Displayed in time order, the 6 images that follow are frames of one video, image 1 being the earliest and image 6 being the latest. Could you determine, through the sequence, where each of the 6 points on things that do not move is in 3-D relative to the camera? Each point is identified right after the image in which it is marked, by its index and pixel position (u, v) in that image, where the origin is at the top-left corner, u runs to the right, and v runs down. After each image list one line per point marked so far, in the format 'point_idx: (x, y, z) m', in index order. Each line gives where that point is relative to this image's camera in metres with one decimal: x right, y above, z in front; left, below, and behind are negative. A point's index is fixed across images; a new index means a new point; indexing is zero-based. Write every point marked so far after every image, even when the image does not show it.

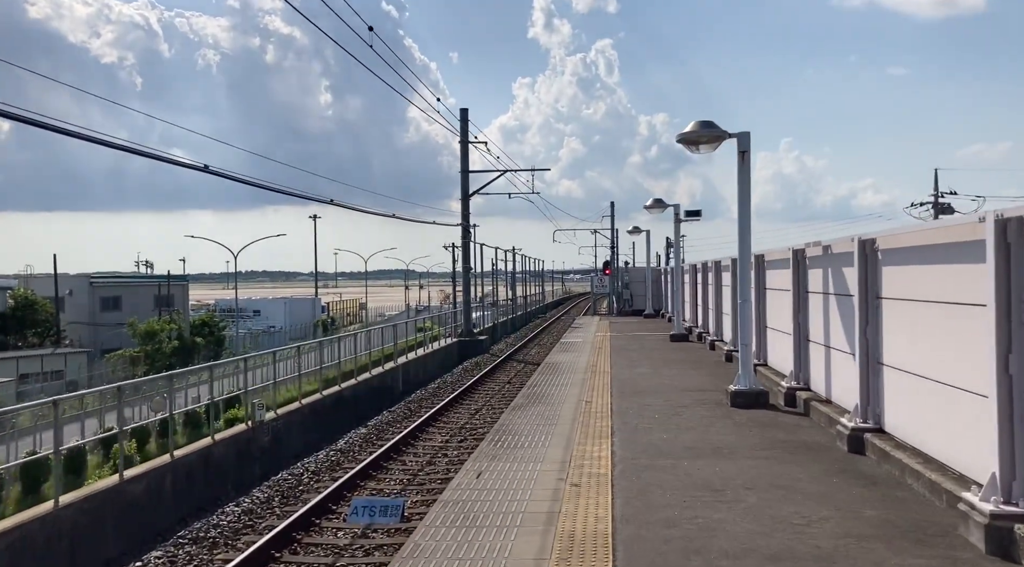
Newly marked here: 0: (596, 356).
0: (+1.9, -1.6, +17.6) m
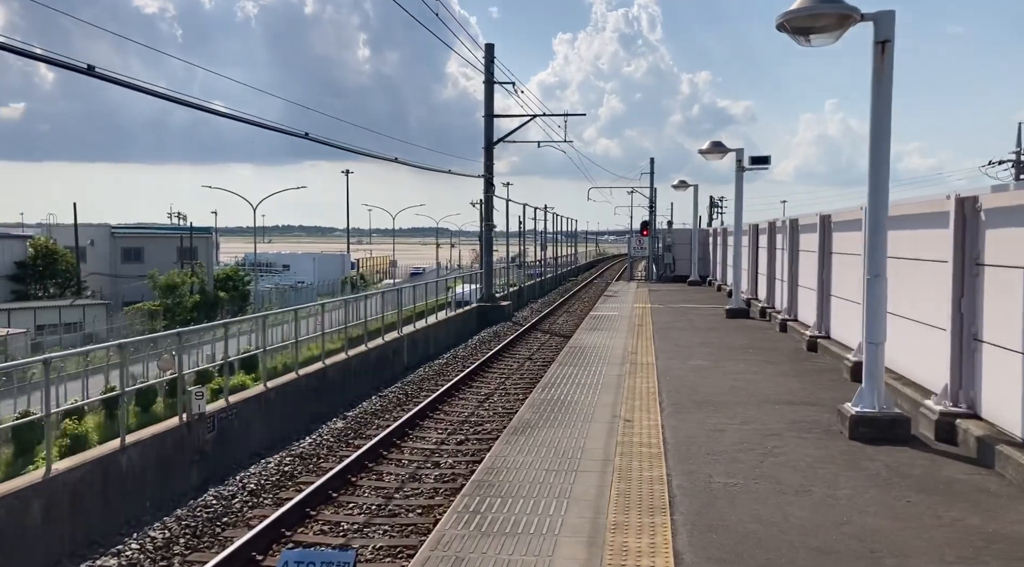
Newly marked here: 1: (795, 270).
0: (+2.2, -0.9, +14.2) m
1: (+5.2, +0.2, +14.8) m
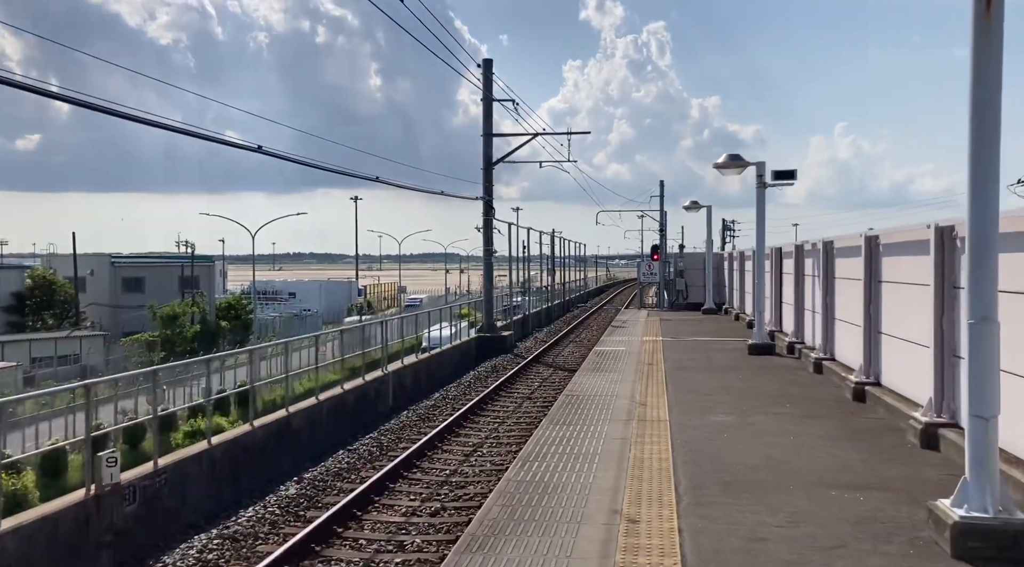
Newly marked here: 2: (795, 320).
0: (+2.0, -1.5, +12.1) m
1: (+5.1, -0.3, +12.8) m
2: (+5.5, -0.7, +15.8) m
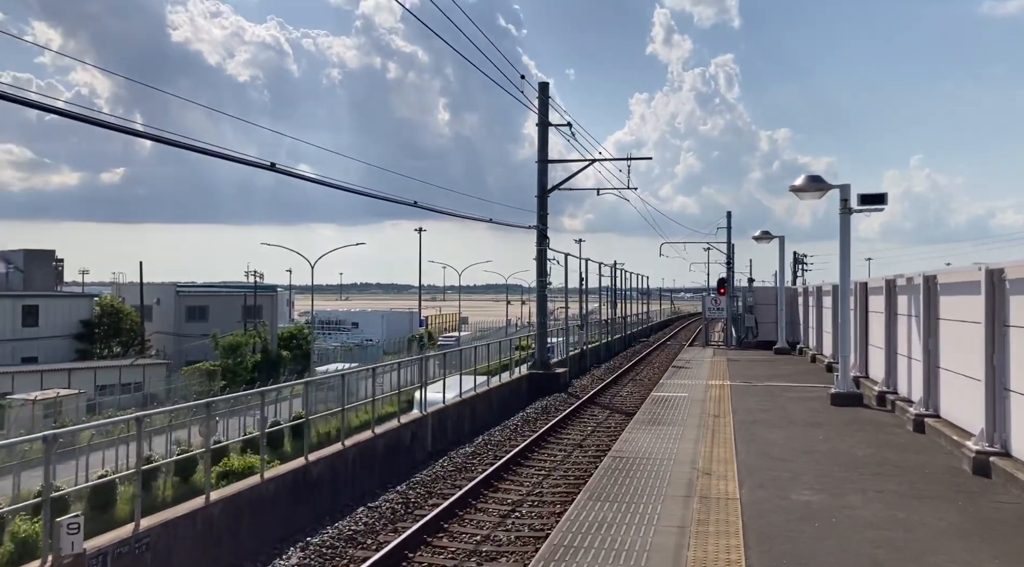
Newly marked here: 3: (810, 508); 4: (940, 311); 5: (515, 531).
0: (+2.6, -2.0, +10.3) m
1: (+5.6, -0.8, +10.8) m
2: (+6.4, -1.4, +13.7) m
3: (+2.5, -1.9, +6.8) m
4: (+5.6, -0.3, +10.5) m
5: (0.0, -3.3, +10.7) m
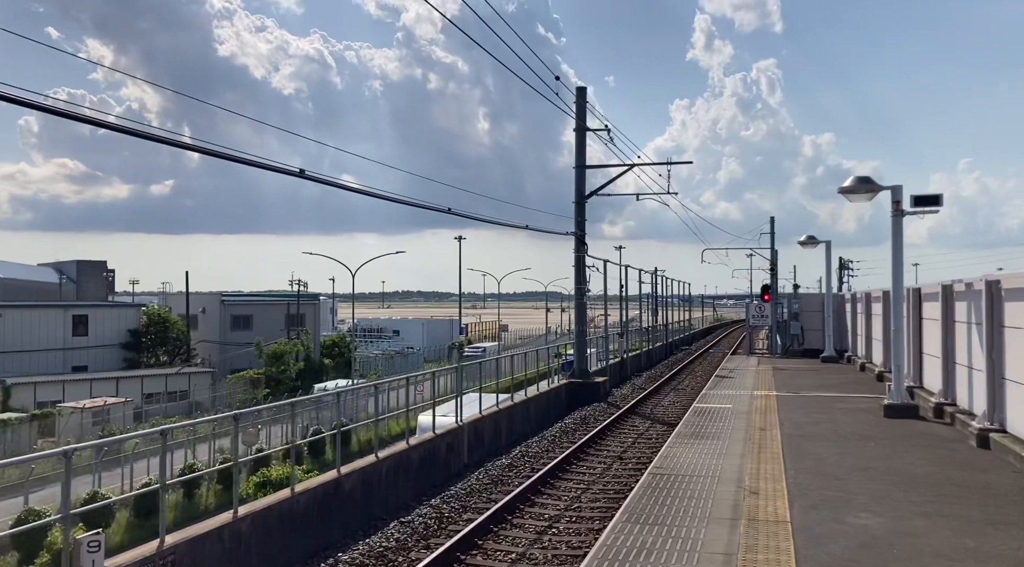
0: (+3.0, -2.0, +9.8) m
1: (+6.1, -0.9, +10.2) m
2: (+7.0, -1.5, +13.0) m
3: (+2.8, -1.9, +6.3) m
4: (+6.0, -0.4, +9.8) m
5: (+0.5, -3.4, +10.3) m
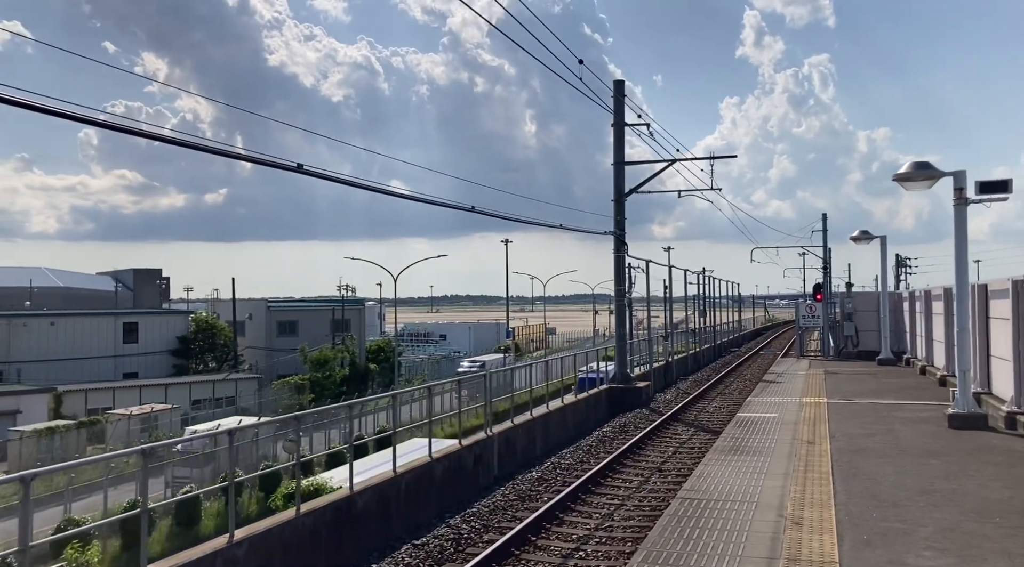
0: (+3.2, -2.0, +8.8) m
1: (+6.3, -0.8, +8.9) m
2: (+7.3, -1.4, +11.7) m
3: (+2.7, -1.9, +5.3) m
4: (+6.2, -0.3, +8.6) m
5: (+0.8, -3.4, +9.4) m
